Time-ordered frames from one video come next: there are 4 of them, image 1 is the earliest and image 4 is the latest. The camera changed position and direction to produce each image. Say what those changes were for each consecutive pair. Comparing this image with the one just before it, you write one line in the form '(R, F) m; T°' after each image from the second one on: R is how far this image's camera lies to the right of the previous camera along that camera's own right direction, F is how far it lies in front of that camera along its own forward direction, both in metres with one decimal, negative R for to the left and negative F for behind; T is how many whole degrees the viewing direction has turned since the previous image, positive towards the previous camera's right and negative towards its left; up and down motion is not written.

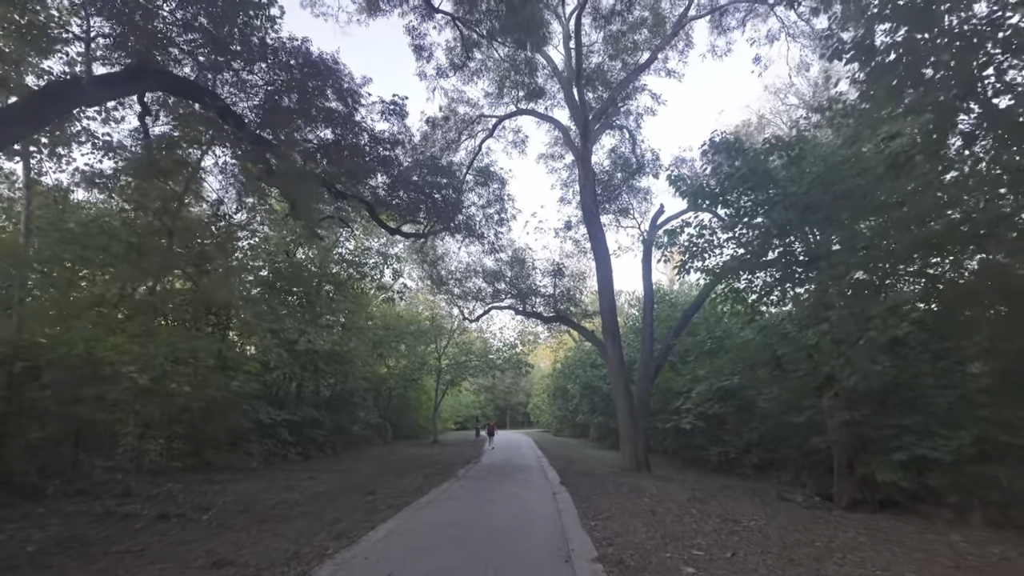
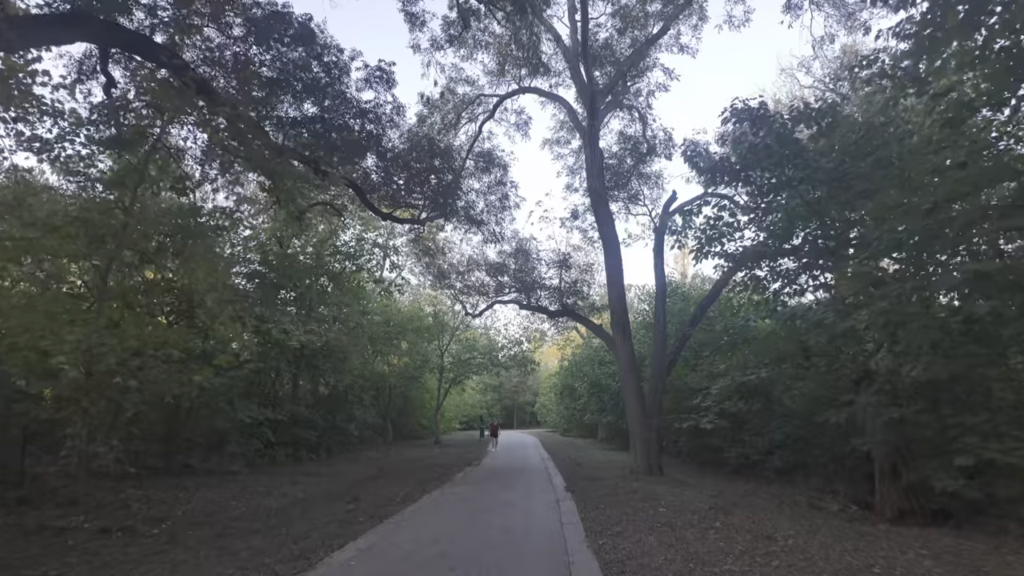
(+0.2, +1.2) m; -1°
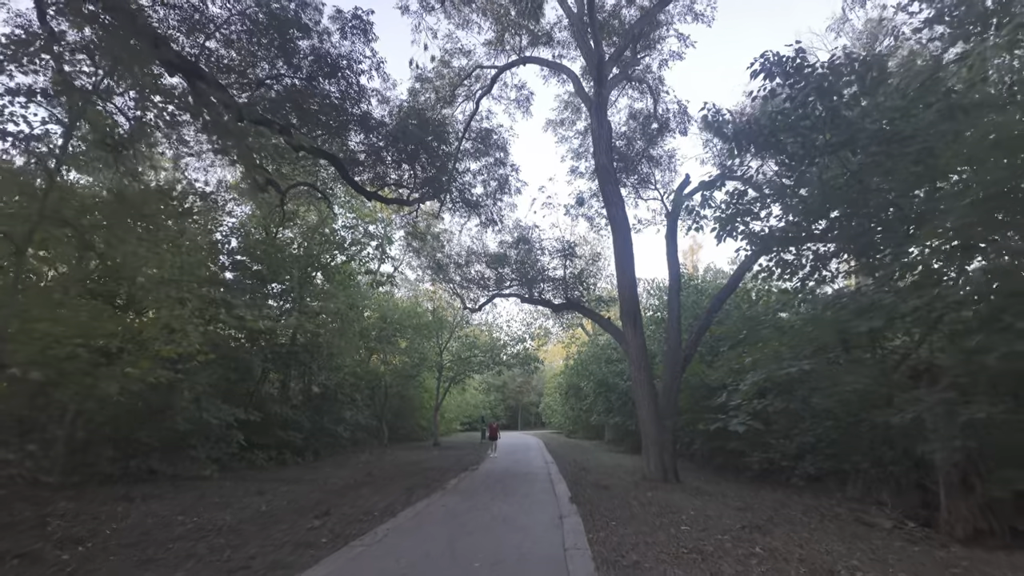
(+0.2, +1.5) m; -1°
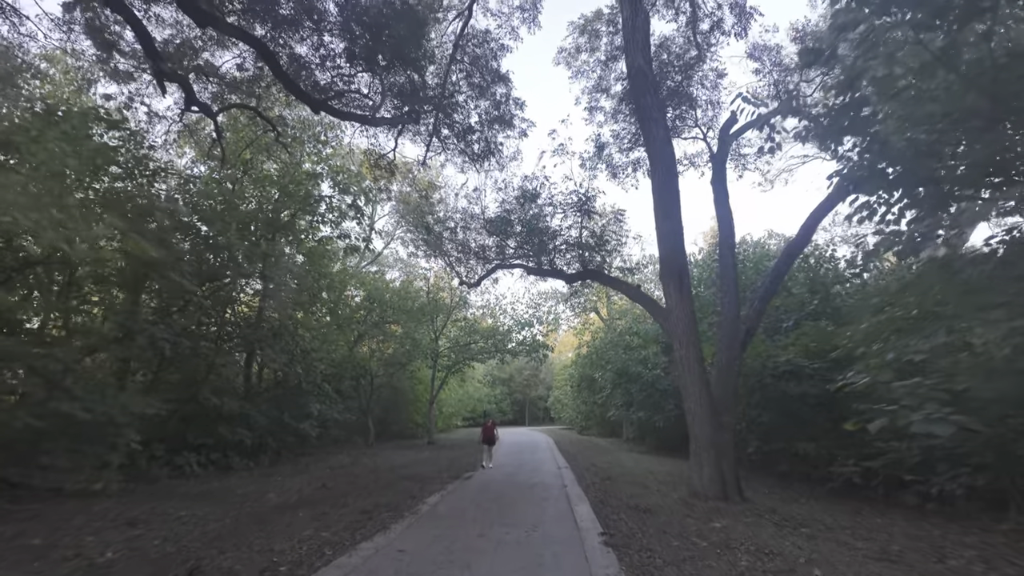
(+0.1, +3.9) m; -1°
